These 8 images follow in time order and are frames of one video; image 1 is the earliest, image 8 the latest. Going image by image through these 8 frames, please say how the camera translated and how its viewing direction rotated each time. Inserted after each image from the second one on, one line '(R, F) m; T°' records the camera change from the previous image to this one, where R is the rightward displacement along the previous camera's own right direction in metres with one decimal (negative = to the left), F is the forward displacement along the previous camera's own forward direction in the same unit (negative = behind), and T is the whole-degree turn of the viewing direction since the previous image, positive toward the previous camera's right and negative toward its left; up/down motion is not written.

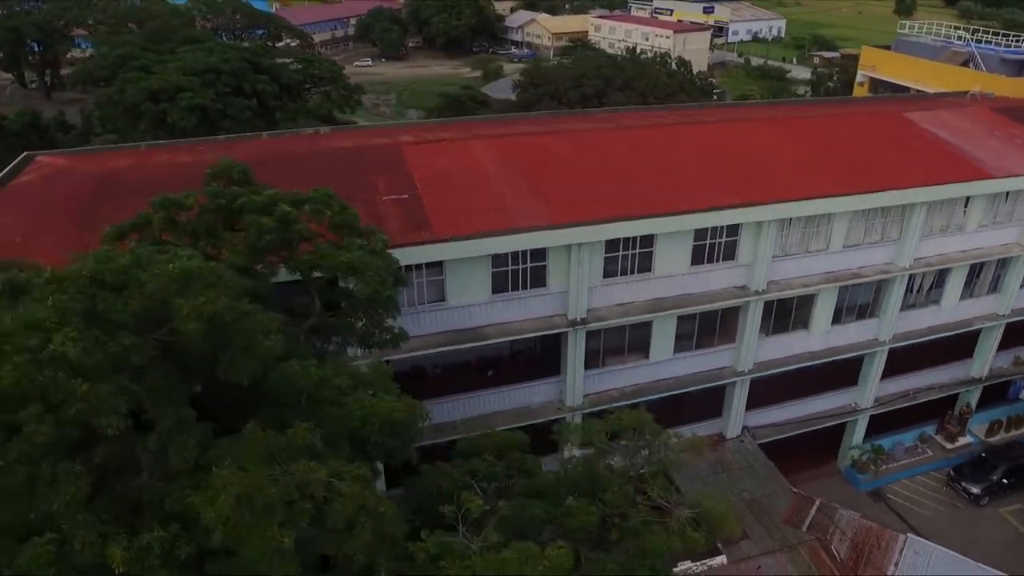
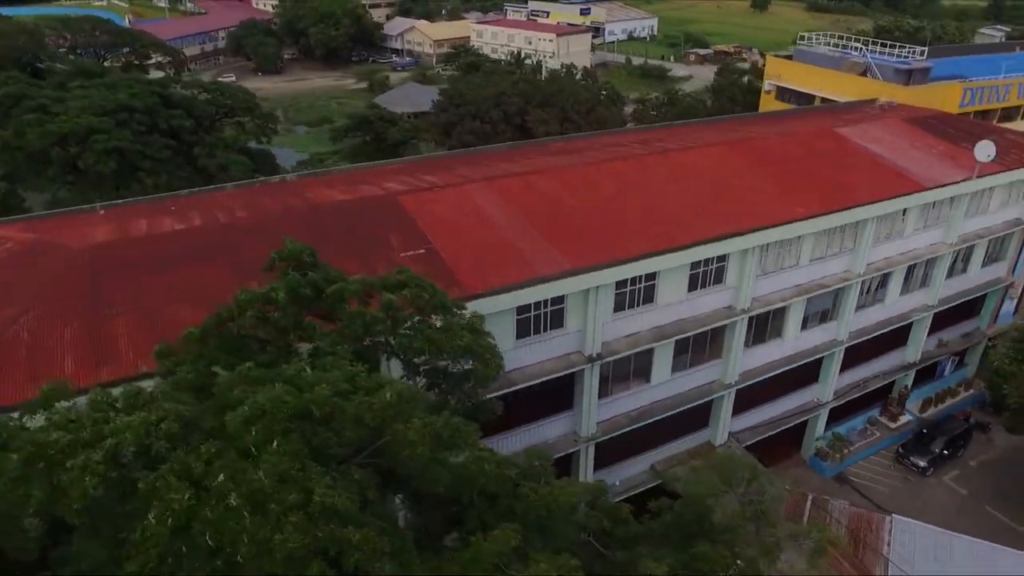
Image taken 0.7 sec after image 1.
(-1.6, -0.1) m; +8°
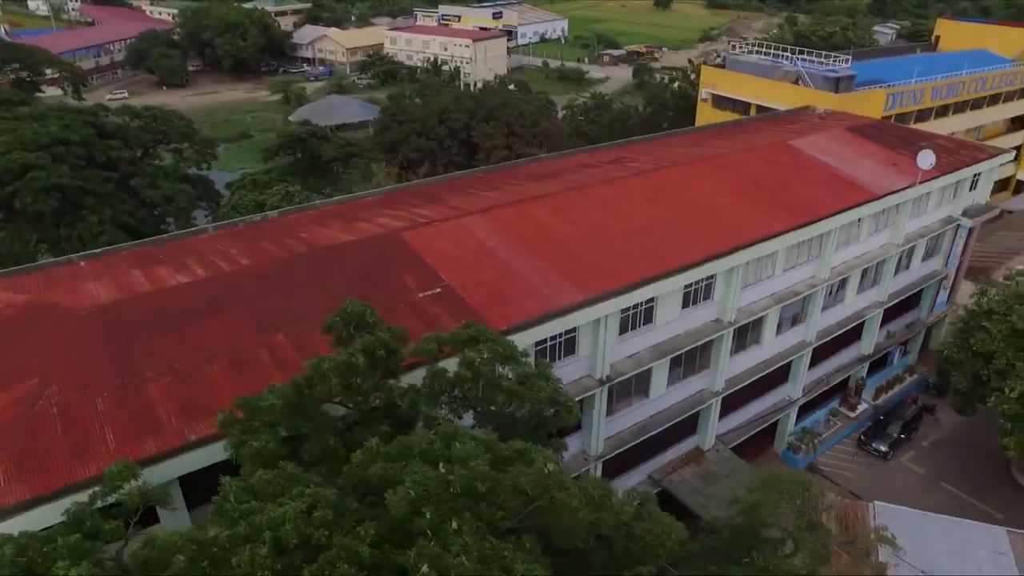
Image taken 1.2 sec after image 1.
(-1.2, -0.2) m; +6°
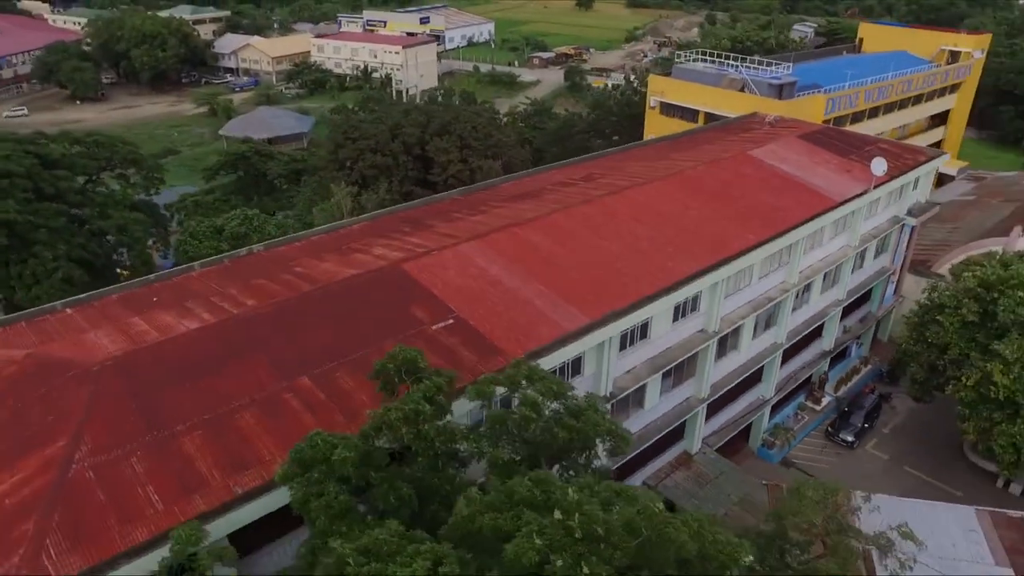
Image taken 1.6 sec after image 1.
(-1.0, -0.2) m; +5°
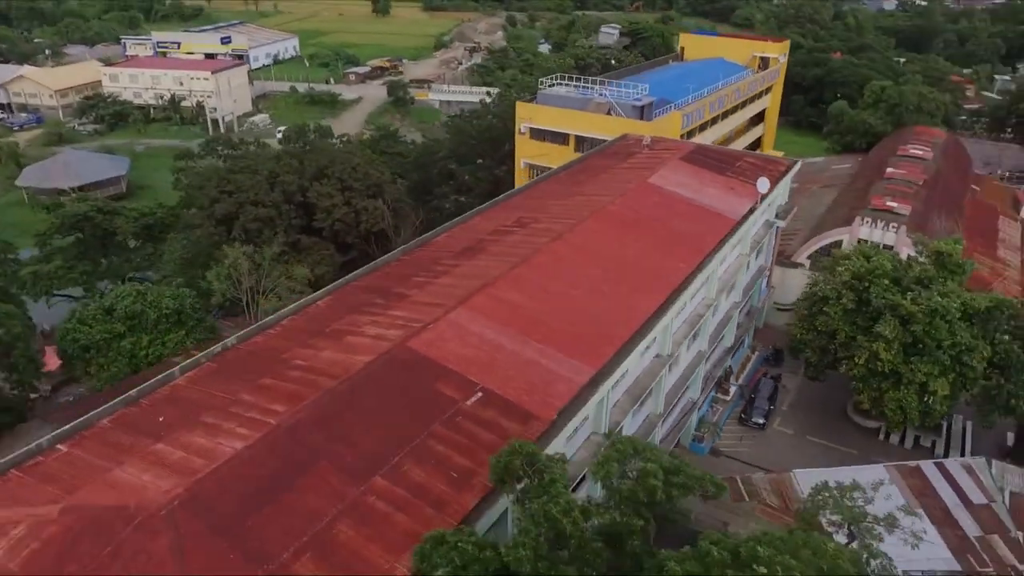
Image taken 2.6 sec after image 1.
(-2.5, -0.5) m; +13°
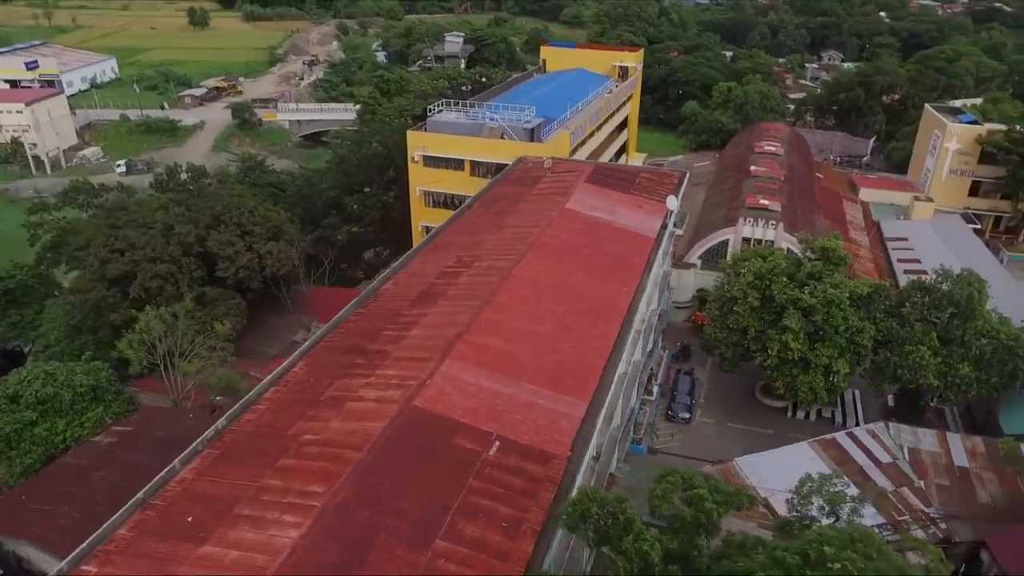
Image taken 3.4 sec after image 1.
(-2.1, -0.6) m; +11°
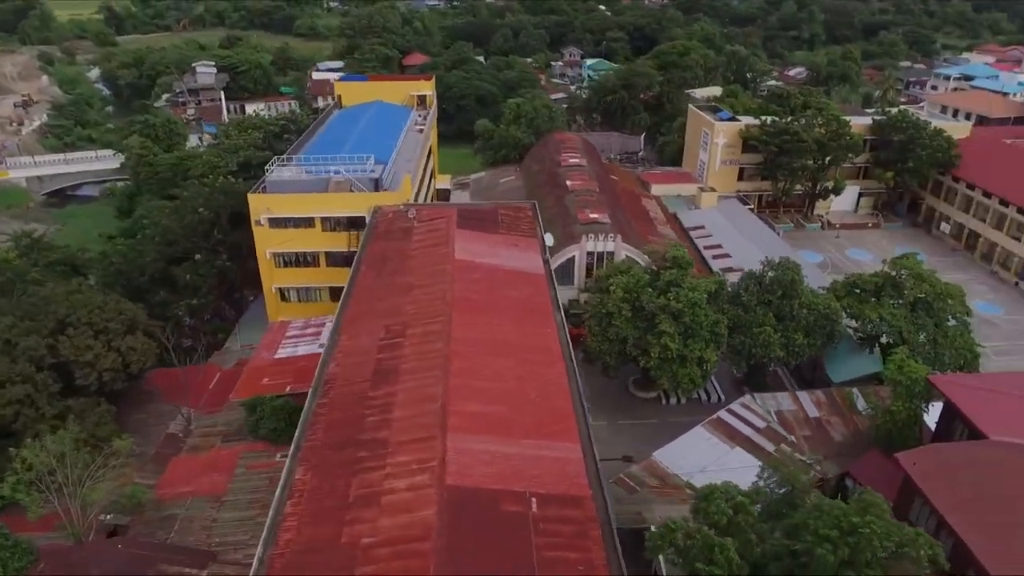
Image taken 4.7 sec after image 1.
(-3.8, -1.1) m; +17°
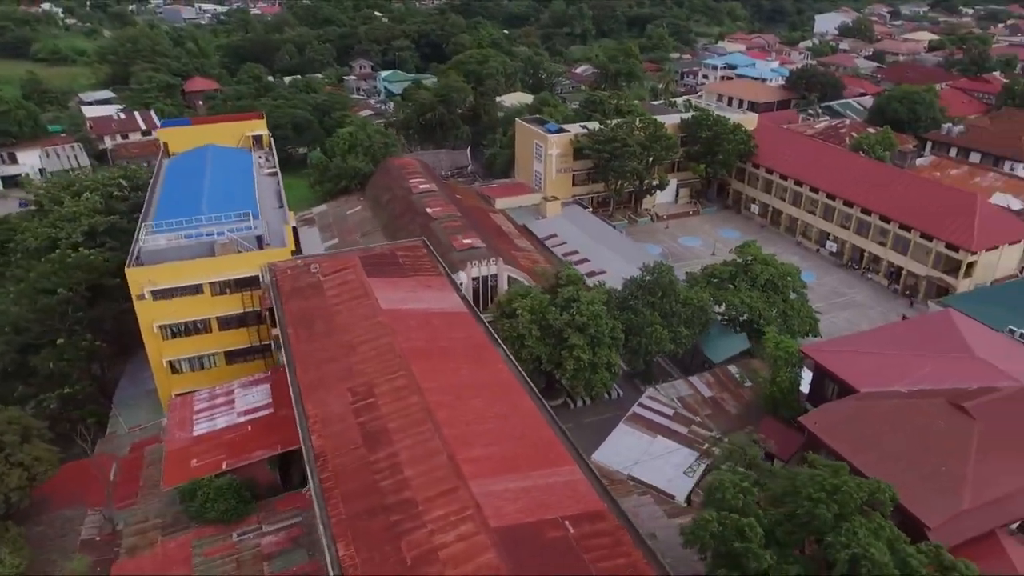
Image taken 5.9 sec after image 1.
(-3.9, -1.4) m; +14°
